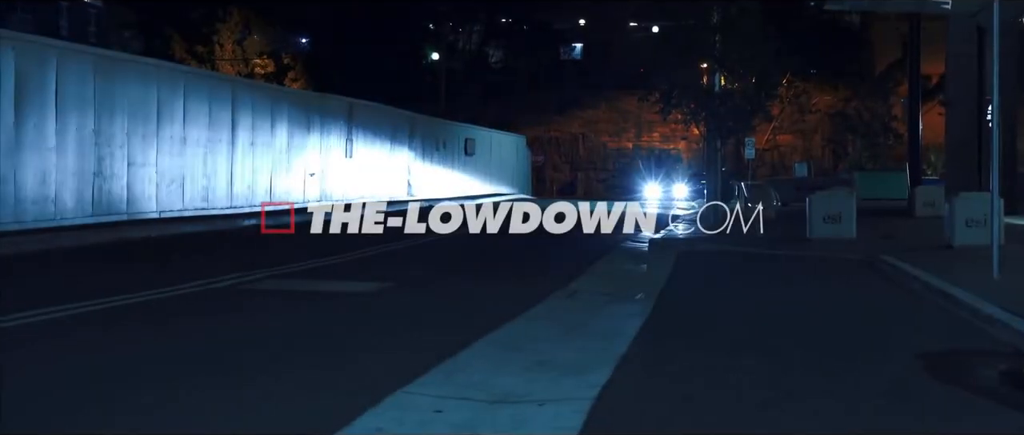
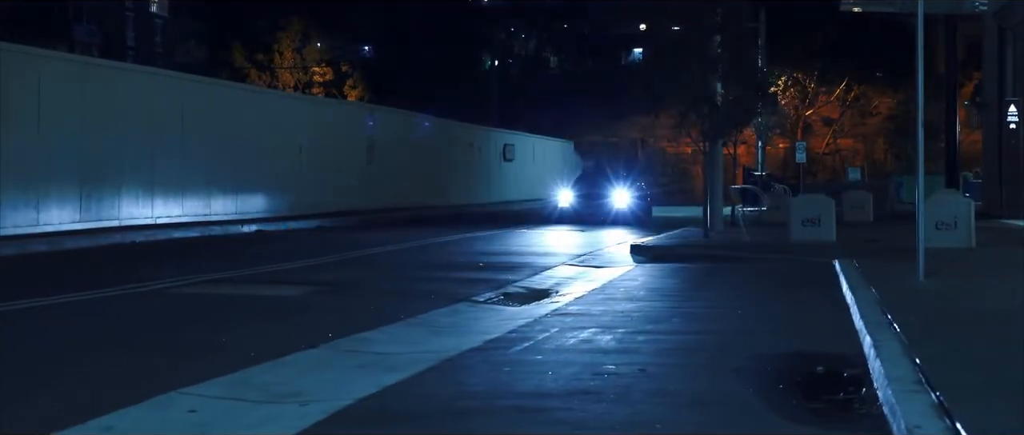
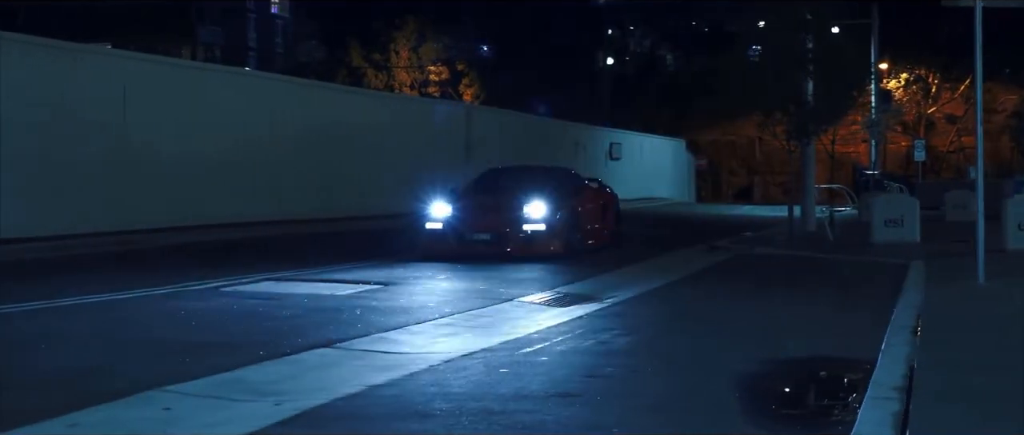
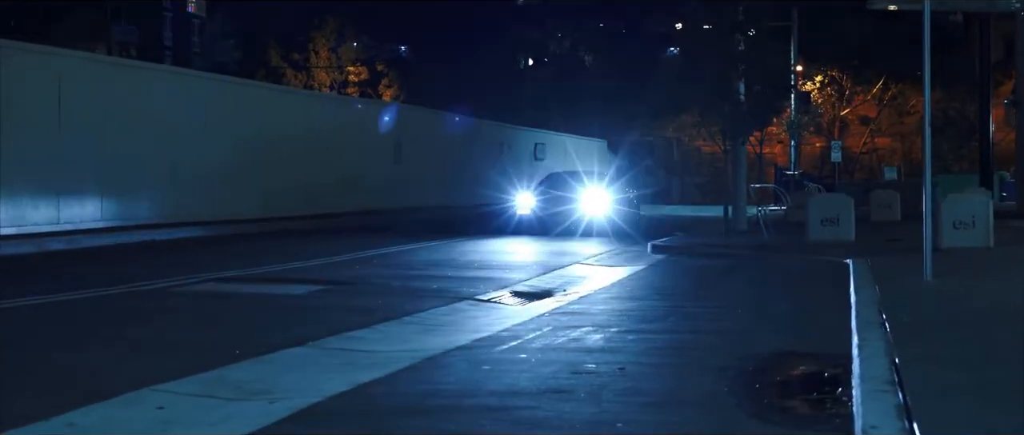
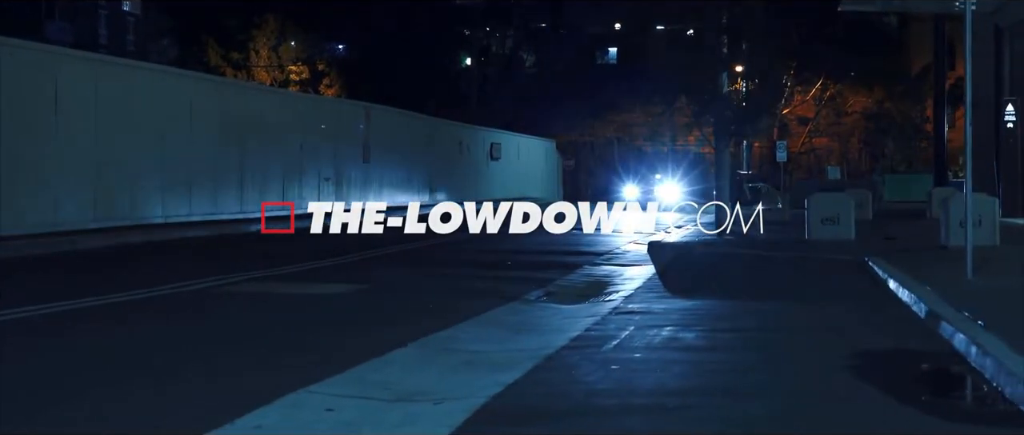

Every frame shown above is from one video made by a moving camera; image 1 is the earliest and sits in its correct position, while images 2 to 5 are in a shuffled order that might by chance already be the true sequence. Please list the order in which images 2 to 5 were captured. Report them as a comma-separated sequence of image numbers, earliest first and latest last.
5, 2, 4, 3
